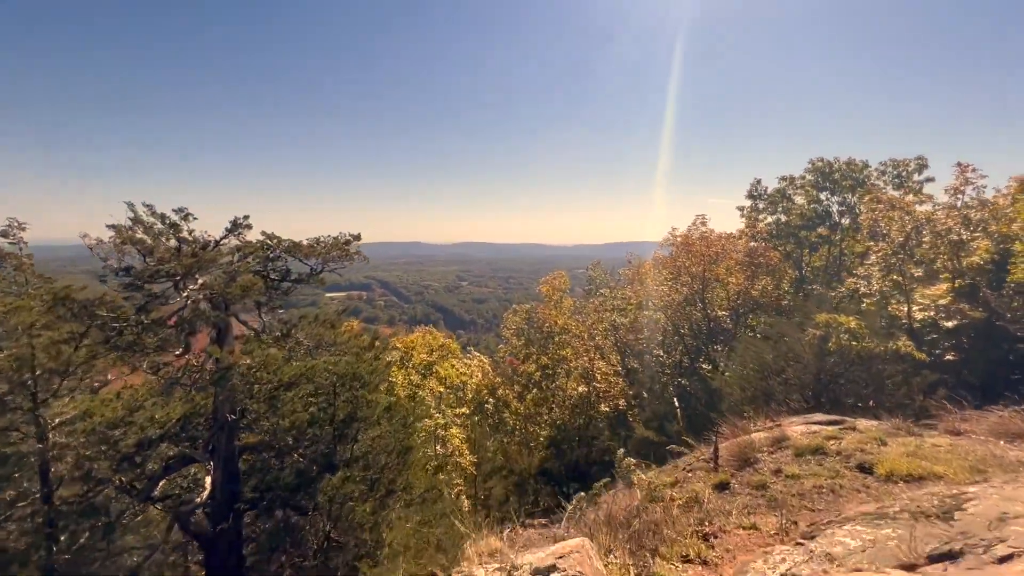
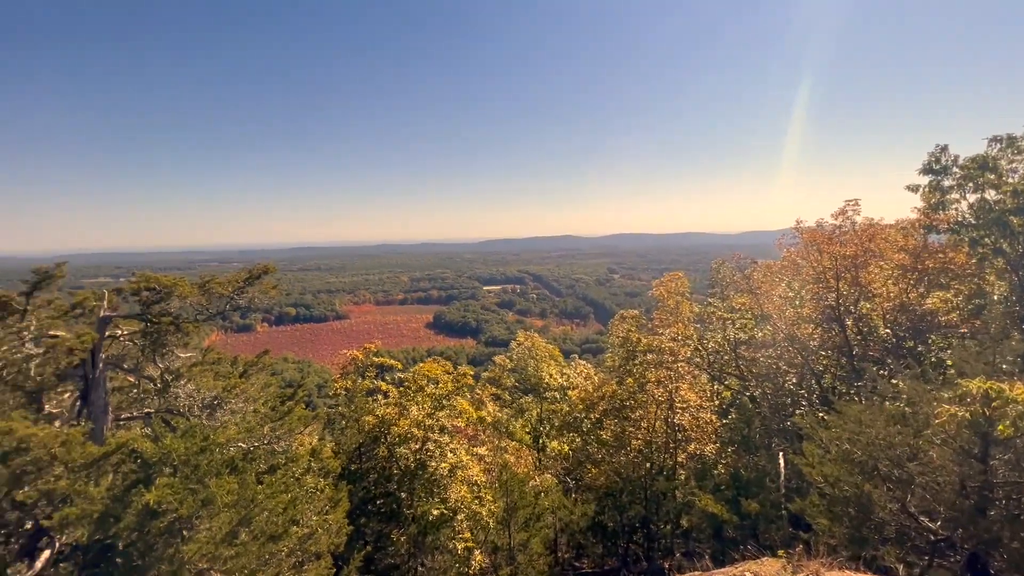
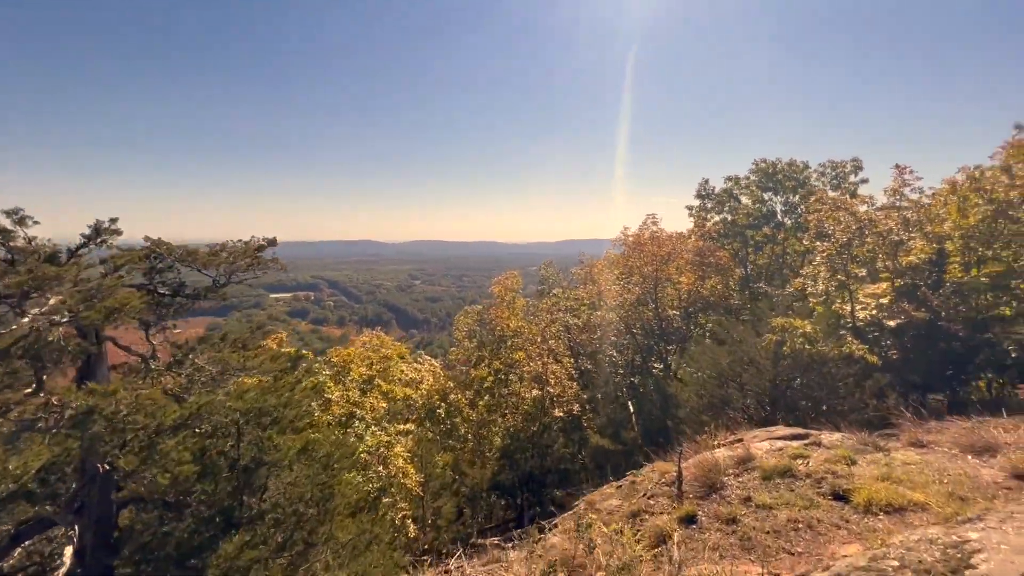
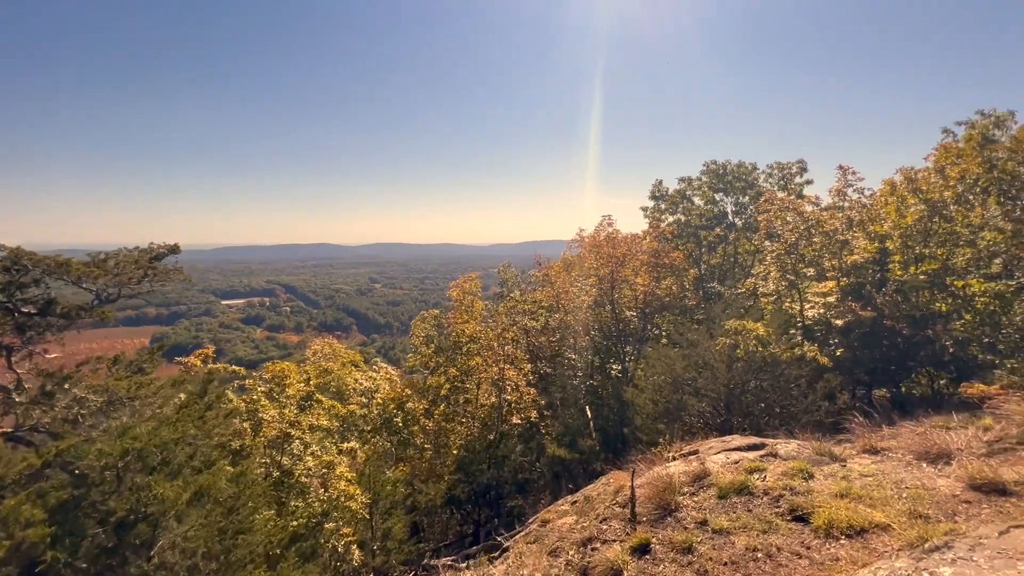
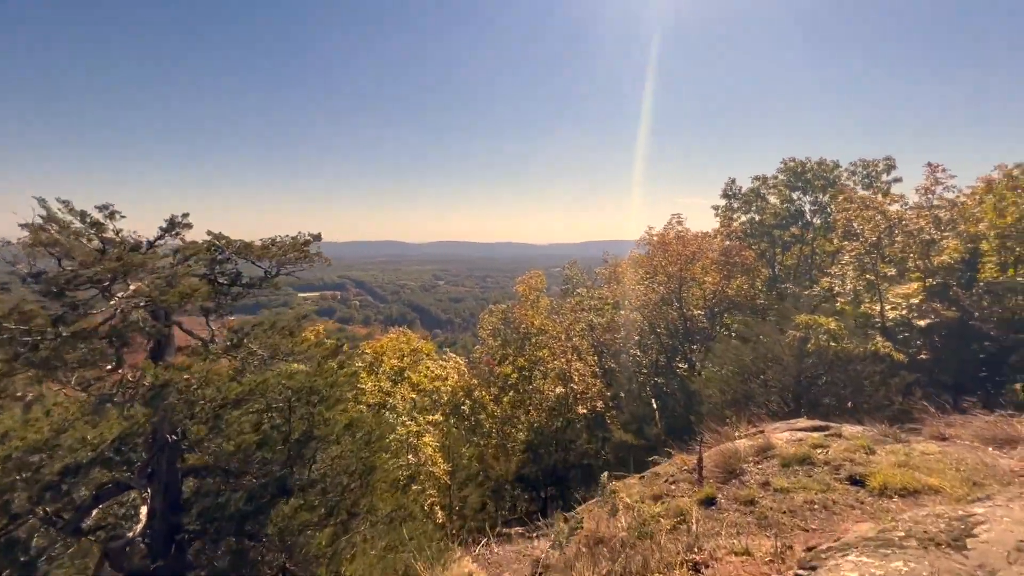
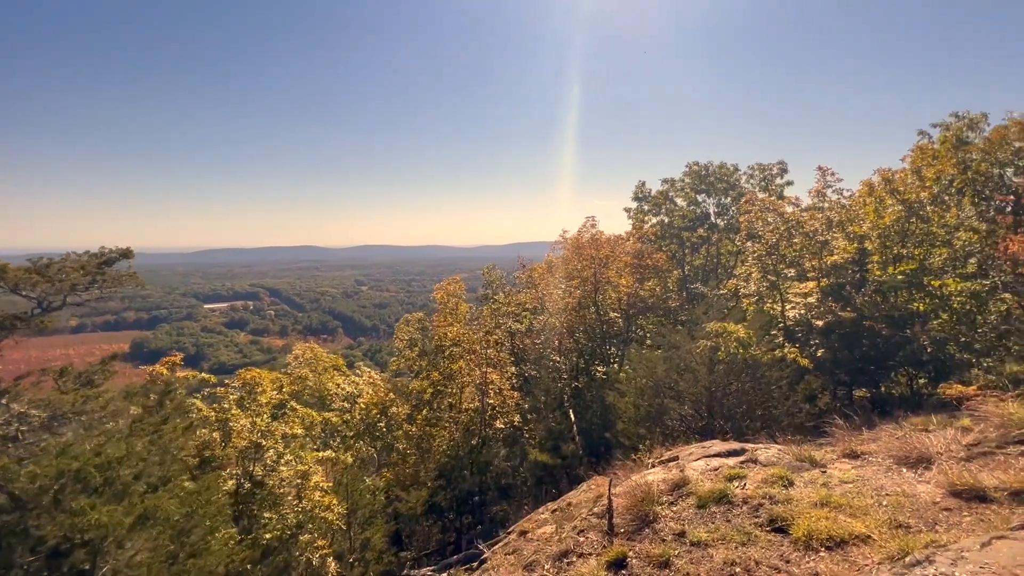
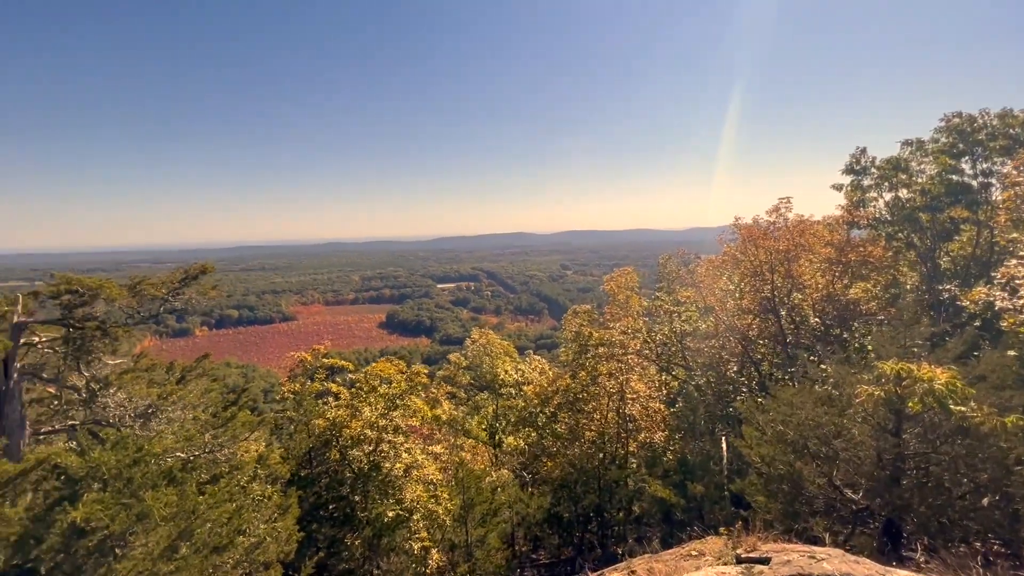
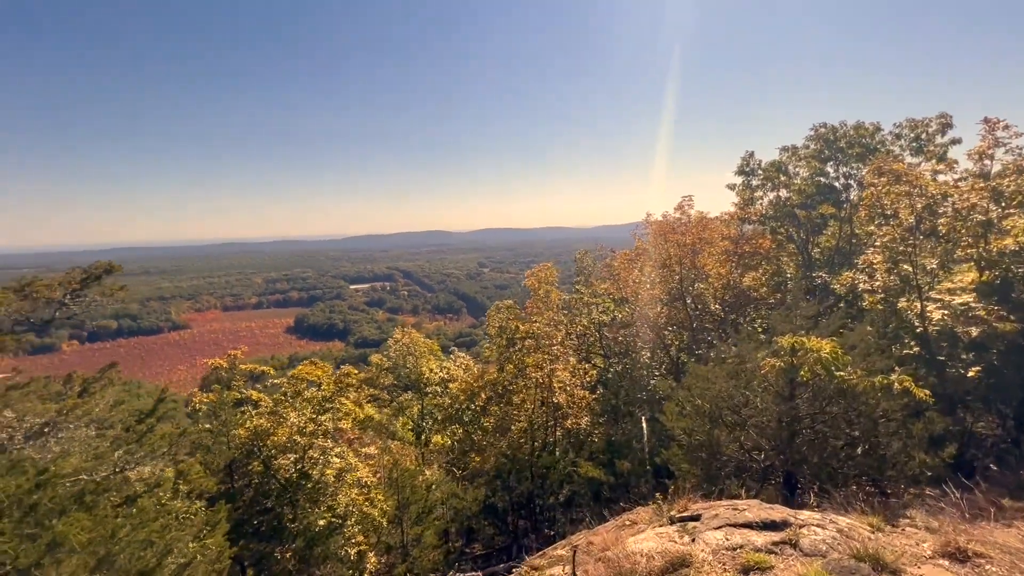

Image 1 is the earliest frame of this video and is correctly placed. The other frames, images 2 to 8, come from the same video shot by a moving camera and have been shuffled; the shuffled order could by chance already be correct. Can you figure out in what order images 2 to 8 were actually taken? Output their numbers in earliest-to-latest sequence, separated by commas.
5, 3, 4, 6, 8, 7, 2
